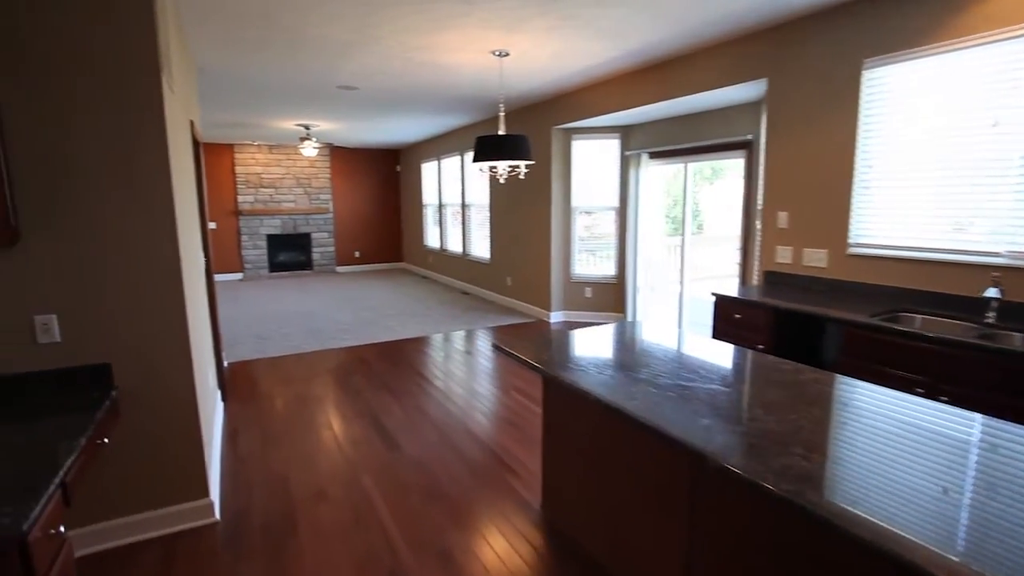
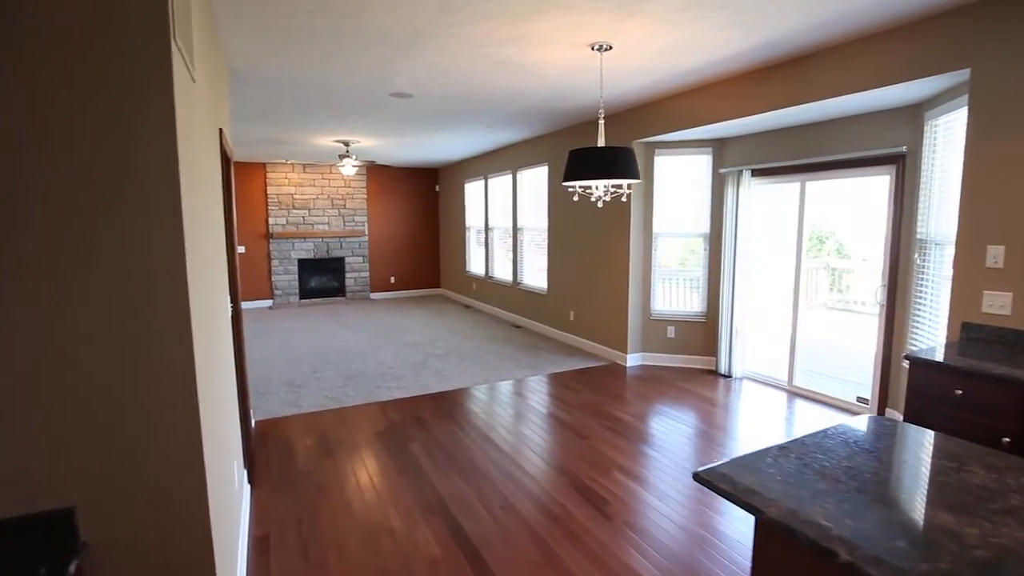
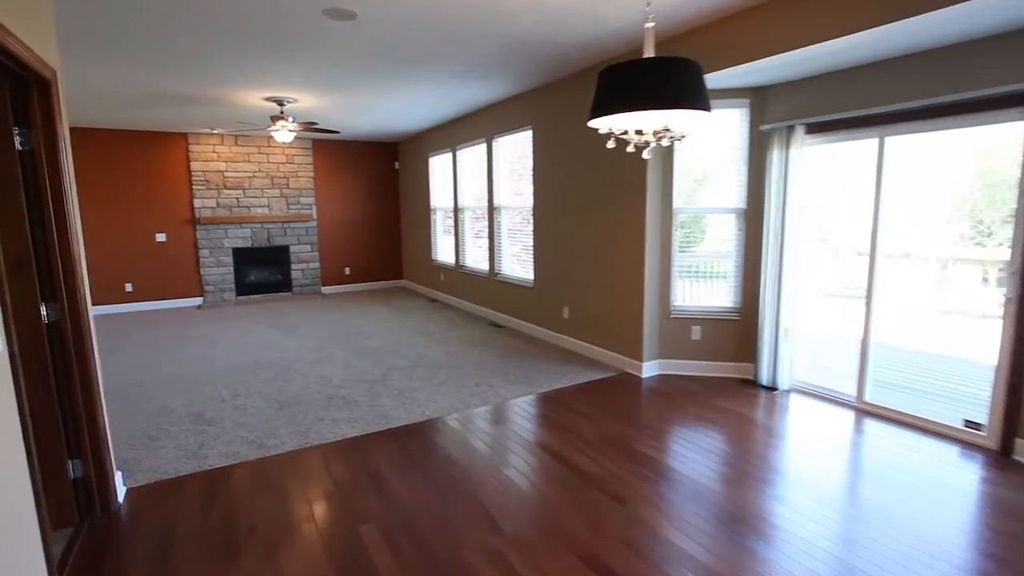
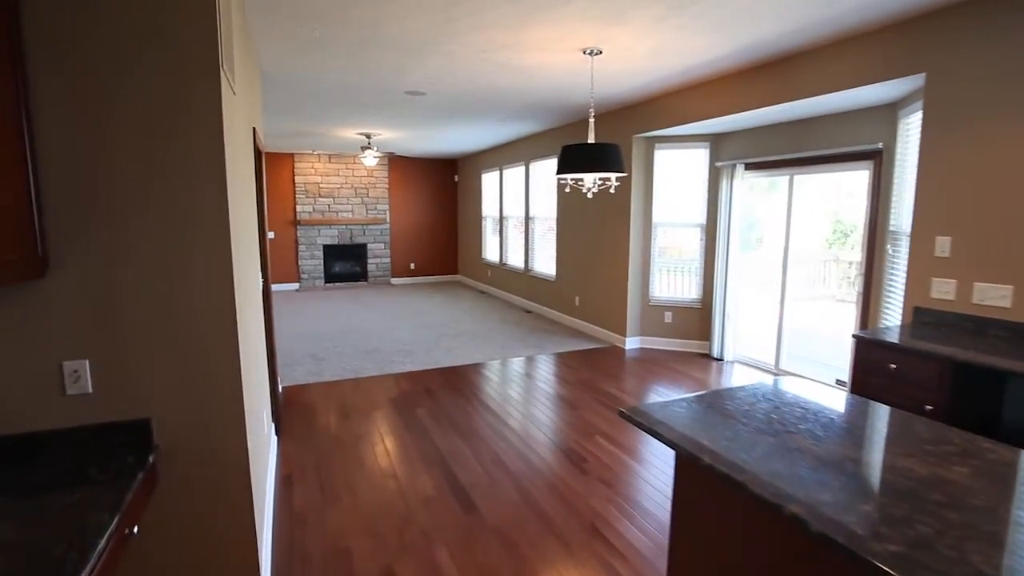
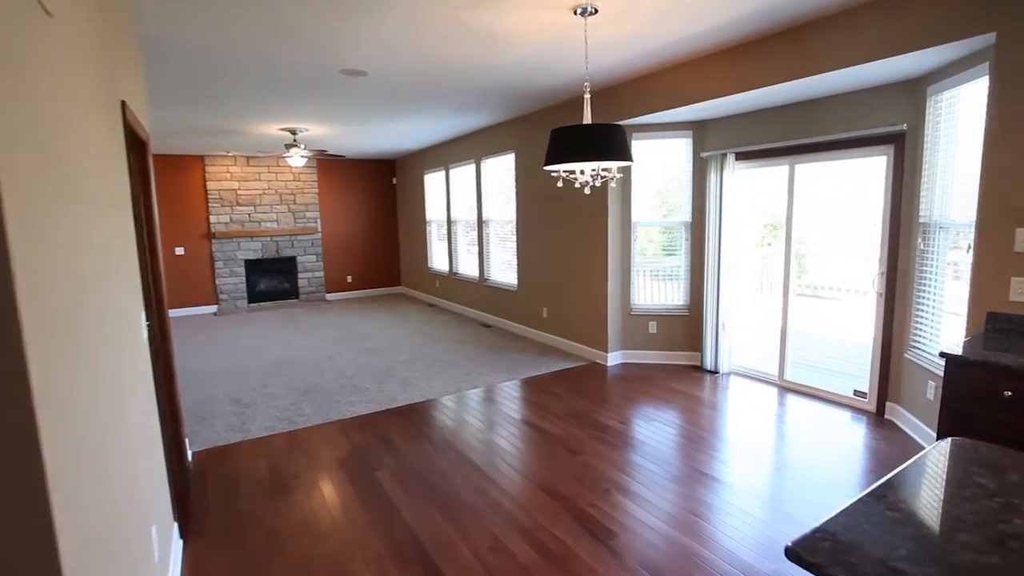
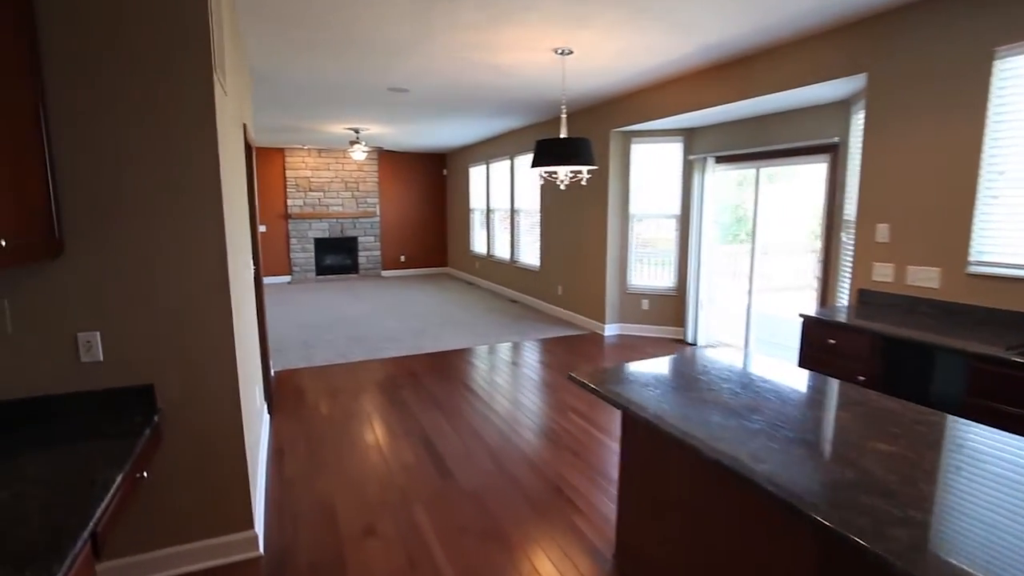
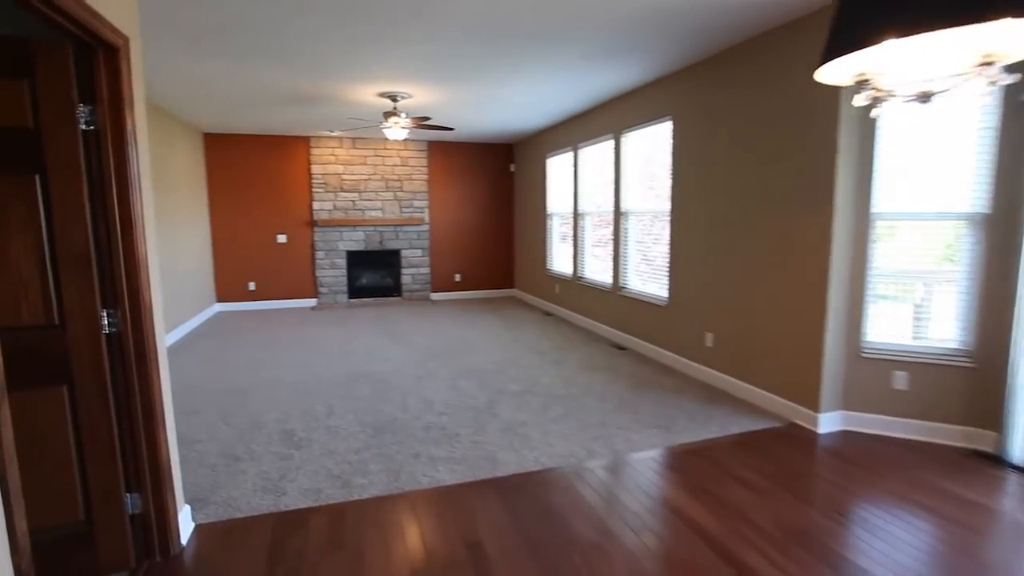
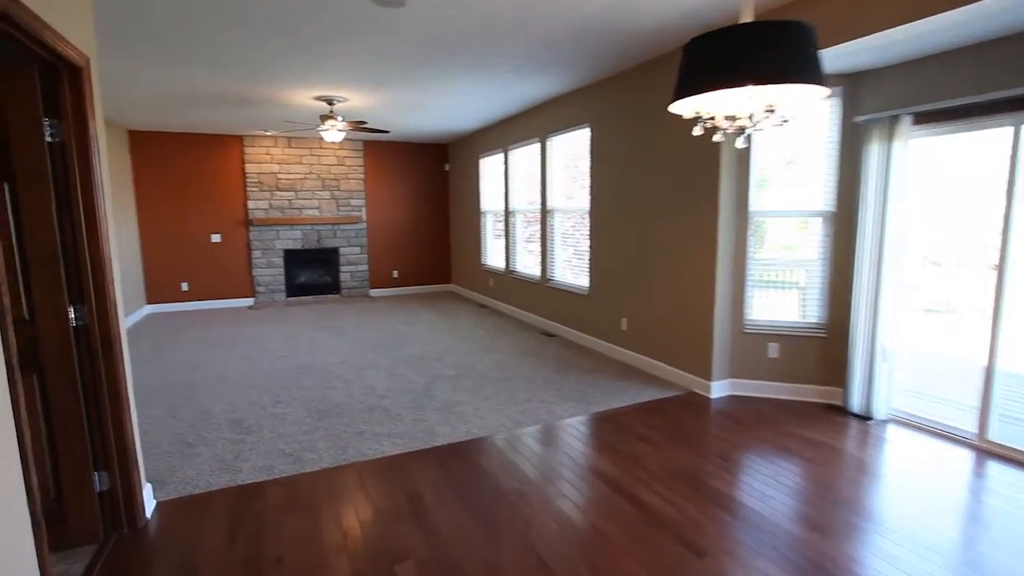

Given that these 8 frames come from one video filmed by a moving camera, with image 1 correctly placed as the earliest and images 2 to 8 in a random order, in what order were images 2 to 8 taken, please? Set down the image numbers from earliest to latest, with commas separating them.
6, 4, 2, 5, 3, 8, 7
